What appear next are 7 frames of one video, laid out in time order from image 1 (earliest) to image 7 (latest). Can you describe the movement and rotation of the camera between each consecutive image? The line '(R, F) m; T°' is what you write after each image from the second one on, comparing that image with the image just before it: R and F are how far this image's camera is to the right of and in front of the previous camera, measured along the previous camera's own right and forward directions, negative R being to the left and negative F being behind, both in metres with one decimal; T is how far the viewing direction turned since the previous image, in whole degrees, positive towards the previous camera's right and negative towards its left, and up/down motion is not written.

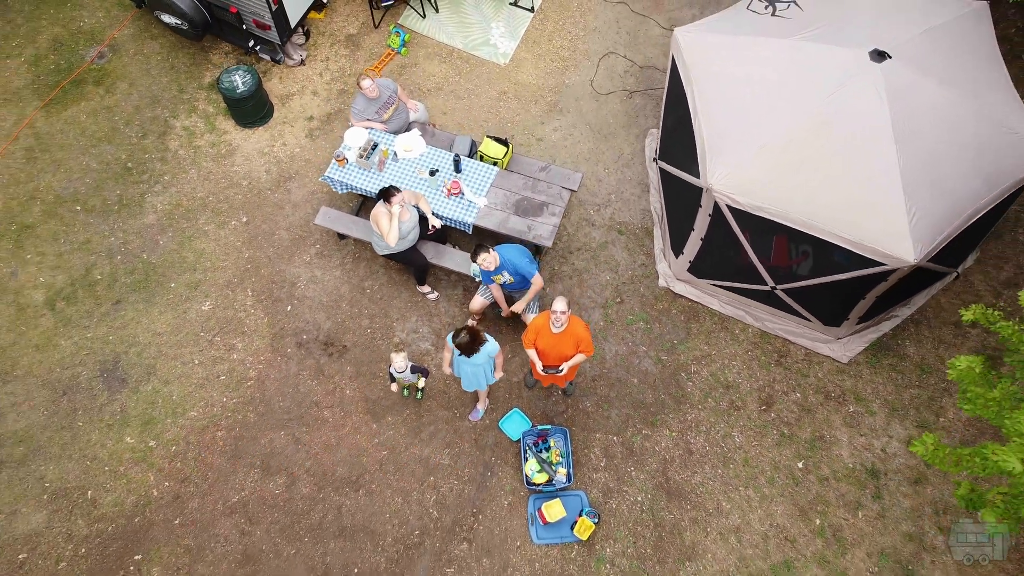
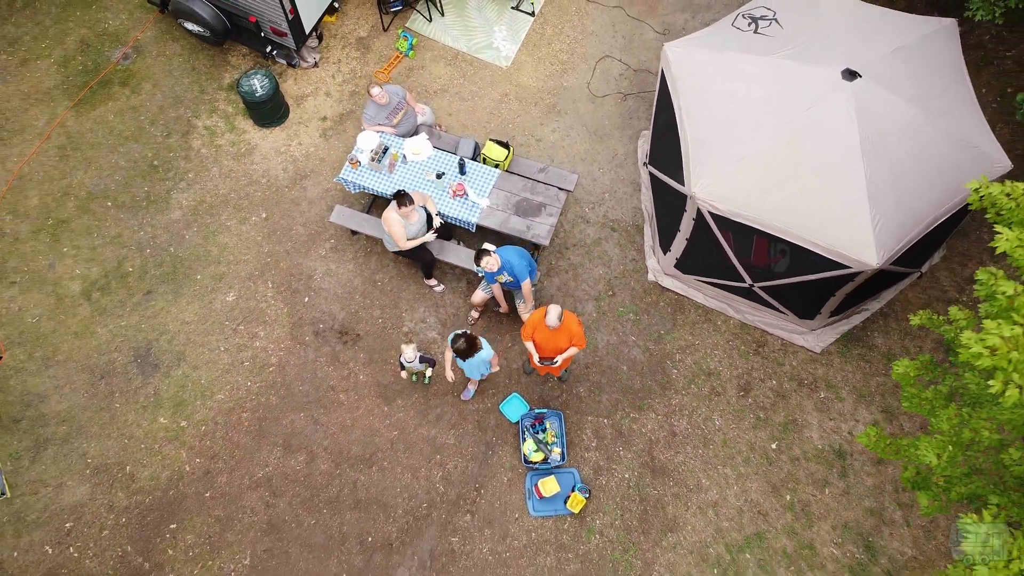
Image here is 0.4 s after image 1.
(0.0, -0.5) m; 0°
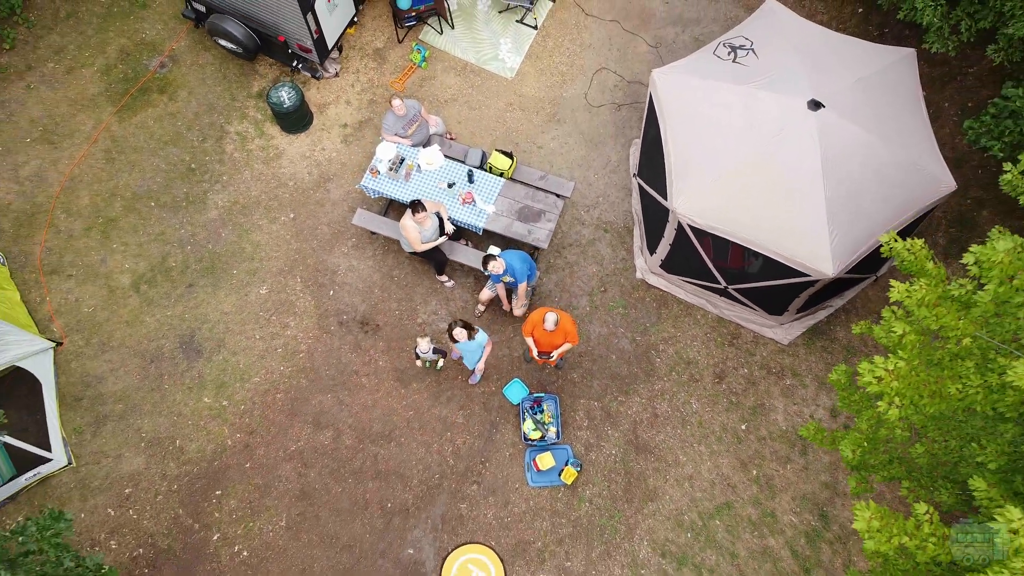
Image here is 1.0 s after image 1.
(0.0, -0.8) m; 0°
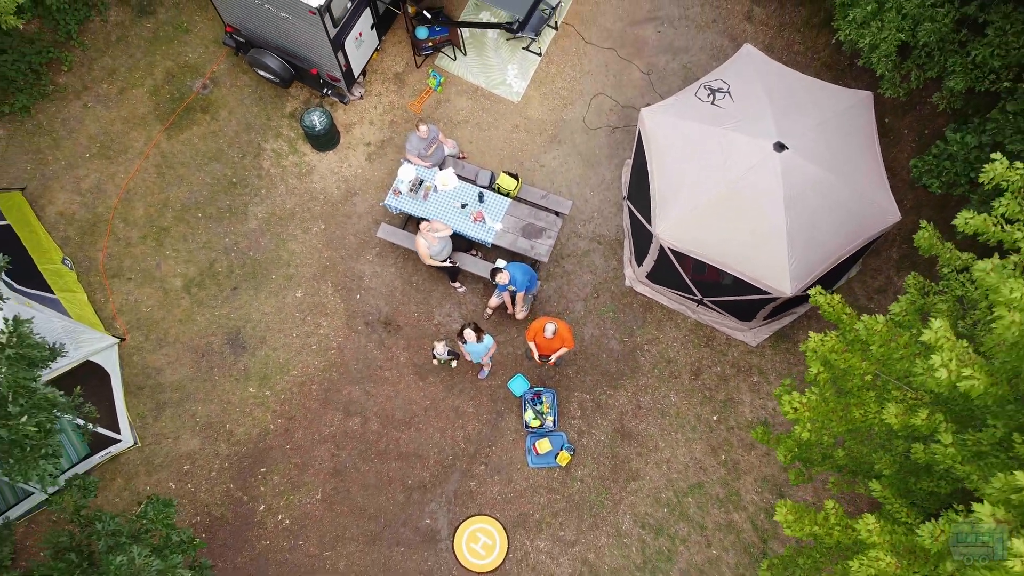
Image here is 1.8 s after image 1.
(0.0, -1.0) m; 0°
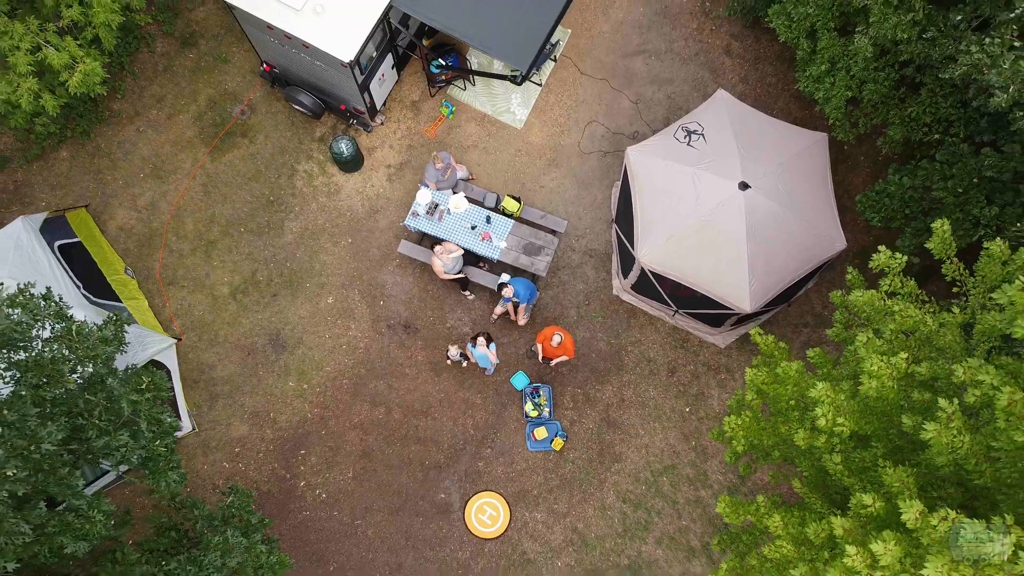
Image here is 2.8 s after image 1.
(0.0, -1.2) m; 0°
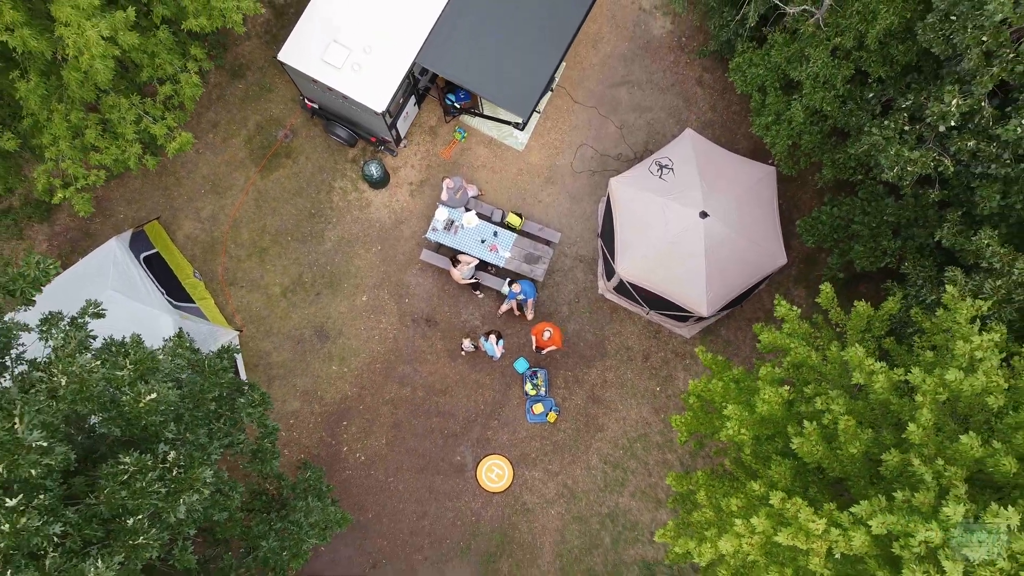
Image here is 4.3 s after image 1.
(0.0, -1.9) m; 0°
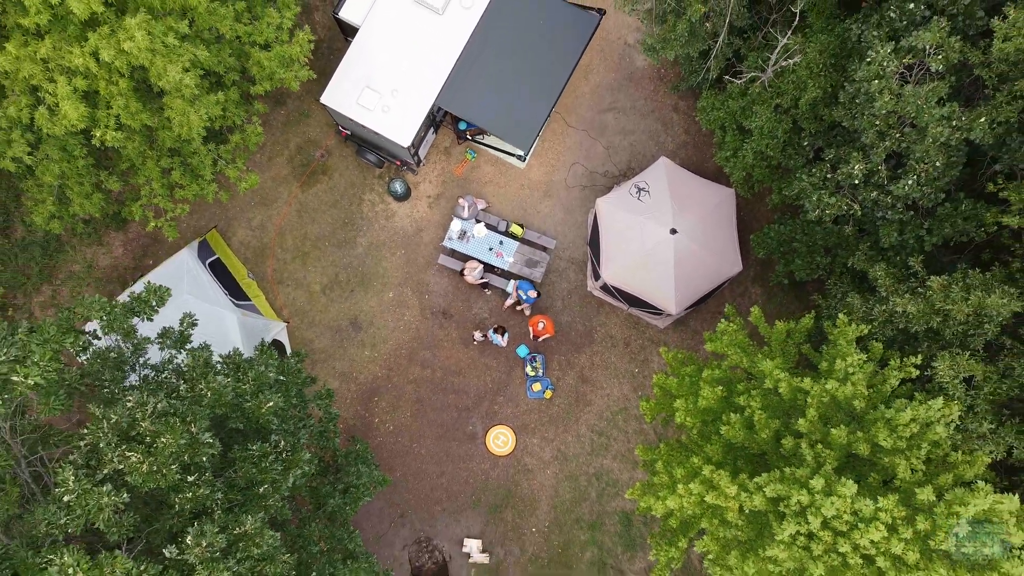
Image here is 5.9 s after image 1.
(0.0, -2.2) m; 0°
